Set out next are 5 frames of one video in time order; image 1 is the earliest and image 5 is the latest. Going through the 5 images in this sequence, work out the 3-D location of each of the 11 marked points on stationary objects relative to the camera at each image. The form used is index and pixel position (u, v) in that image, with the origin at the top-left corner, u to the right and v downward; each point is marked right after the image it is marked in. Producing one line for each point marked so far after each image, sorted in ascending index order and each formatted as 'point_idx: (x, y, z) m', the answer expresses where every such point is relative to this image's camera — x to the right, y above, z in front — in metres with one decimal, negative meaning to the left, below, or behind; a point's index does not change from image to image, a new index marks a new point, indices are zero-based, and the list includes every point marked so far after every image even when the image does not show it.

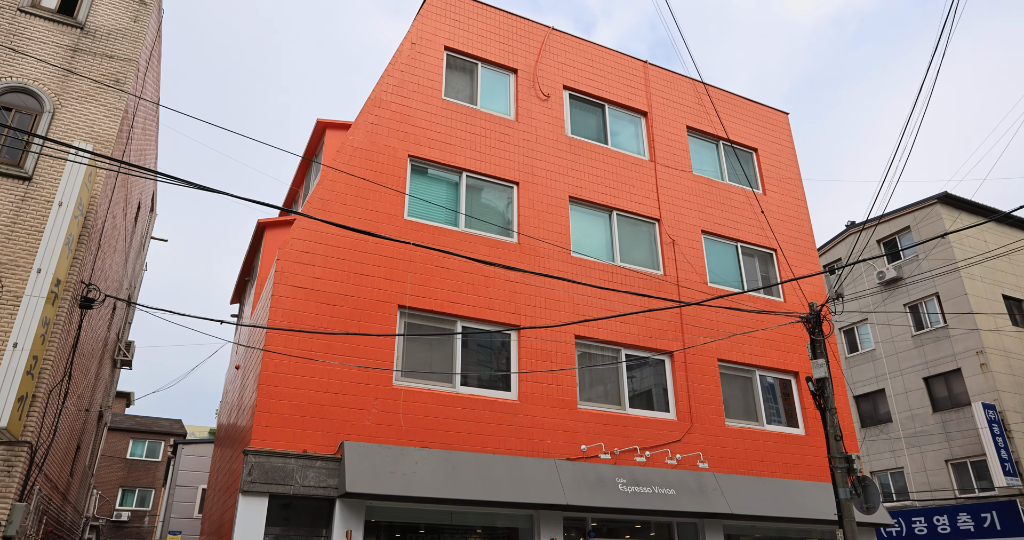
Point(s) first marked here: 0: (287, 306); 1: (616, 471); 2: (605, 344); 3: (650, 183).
0: (-3.3, -0.5, +10.2) m
1: (+1.7, -3.4, +11.3) m
2: (+1.7, -1.4, +12.6) m
3: (+3.0, +1.9, +14.7) m
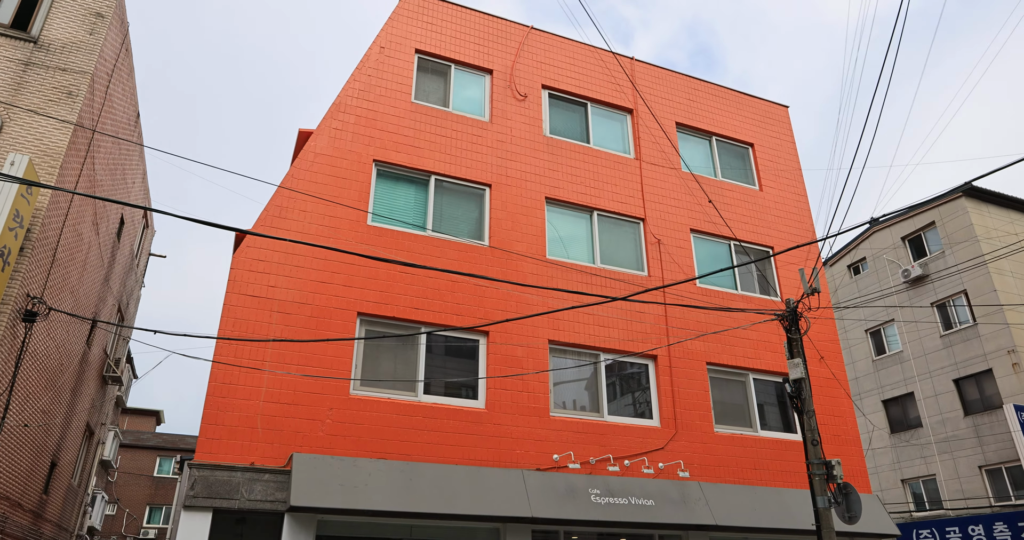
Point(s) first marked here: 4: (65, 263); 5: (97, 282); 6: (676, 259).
0: (-3.9, -0.7, +9.9) m
1: (+1.2, -3.4, +10.7) m
2: (+1.2, -1.4, +12.1) m
3: (+2.6, +1.9, +14.1) m
4: (-7.2, +0.1, +11.0) m
5: (-8.2, -0.2, +13.3) m
6: (+3.3, +0.2, +13.6) m
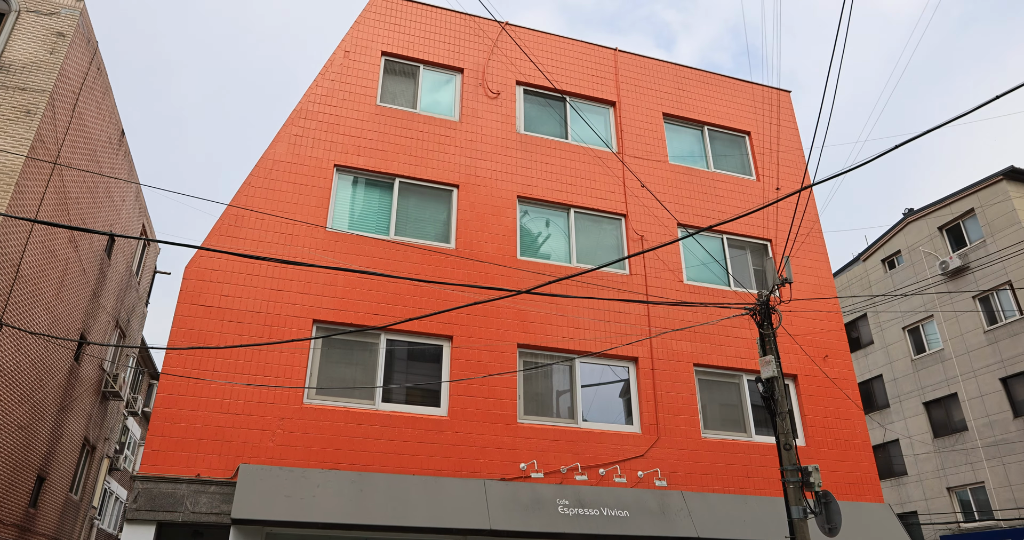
0: (-4.6, -0.8, +9.8) m
1: (+0.7, -3.3, +10.2) m
2: (+0.7, -1.4, +11.6) m
3: (+2.1, +1.9, +13.6) m
4: (-7.8, -0.1, +11.1) m
5: (-8.6, -0.6, +13.5) m
6: (+2.8, +0.3, +13.0) m
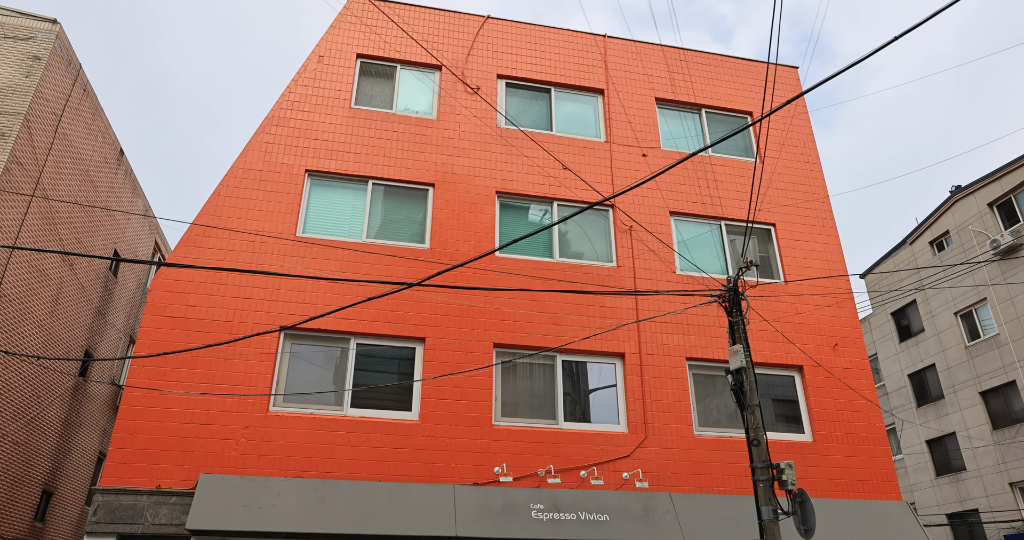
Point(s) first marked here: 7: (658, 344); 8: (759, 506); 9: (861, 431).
0: (-5.1, -1.0, +9.8) m
1: (+0.3, -3.2, +9.7) m
2: (+0.4, -1.3, +11.1) m
3: (+1.8, +2.0, +13.0) m
4: (-8.3, -0.5, +11.4) m
5: (-8.8, -0.9, +13.9) m
6: (+2.5, +0.4, +12.4) m
7: (+2.5, -1.3, +11.5) m
8: (+2.8, -2.7, +7.7) m
9: (+5.9, -2.7, +11.5) m
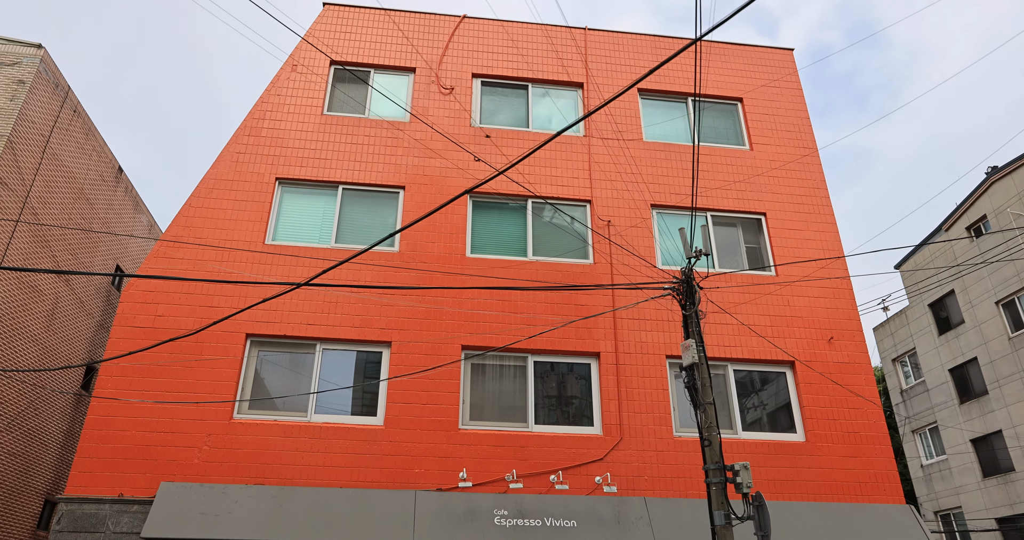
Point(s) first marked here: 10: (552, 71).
0: (-5.7, -1.1, +10.0) m
1: (-0.2, -3.2, +9.4) m
2: (-0.1, -1.3, +10.9) m
3: (+1.3, +2.1, +12.7) m
4: (-8.7, -0.8, +11.8) m
5: (-9.0, -1.3, +14.2) m
6: (+2.1, +0.5, +11.9) m
7: (+2.0, -1.2, +11.0) m
8: (+2.1, -2.6, +7.3) m
9: (+5.5, -2.5, +10.8) m
10: (+0.8, +4.0, +13.7) m
